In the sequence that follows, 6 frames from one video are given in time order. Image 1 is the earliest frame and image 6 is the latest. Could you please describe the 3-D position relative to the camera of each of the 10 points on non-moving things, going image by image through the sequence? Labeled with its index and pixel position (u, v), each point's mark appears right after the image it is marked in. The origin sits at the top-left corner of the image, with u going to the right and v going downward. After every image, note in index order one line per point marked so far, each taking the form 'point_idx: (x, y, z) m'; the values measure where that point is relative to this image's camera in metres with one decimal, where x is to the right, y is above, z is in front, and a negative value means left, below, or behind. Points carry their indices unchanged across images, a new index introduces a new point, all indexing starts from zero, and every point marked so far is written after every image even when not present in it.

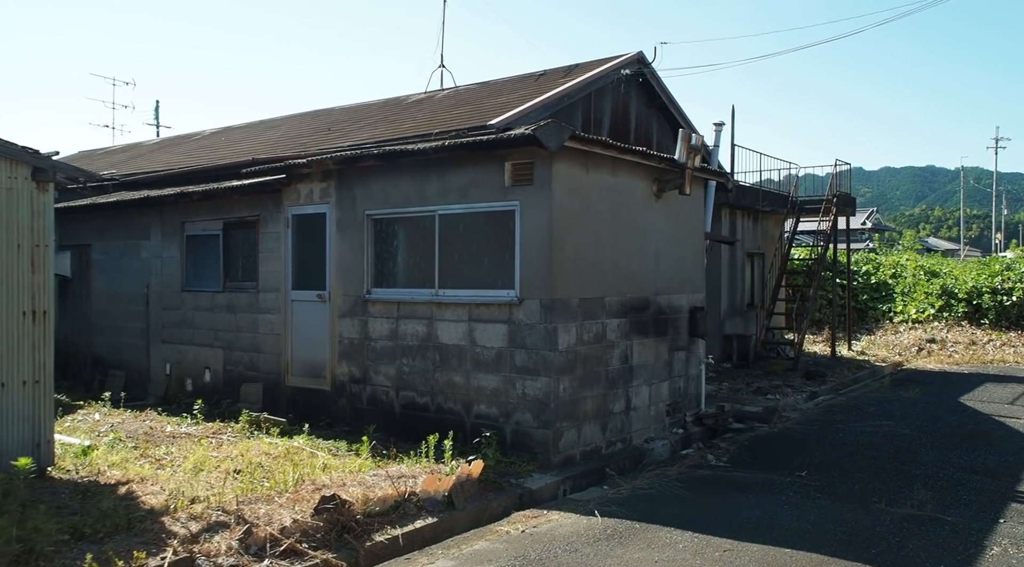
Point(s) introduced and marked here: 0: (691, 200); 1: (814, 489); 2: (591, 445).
0: (+1.9, +0.9, +9.9) m
1: (+2.2, -1.5, +6.9) m
2: (+0.7, -1.4, +8.2) m
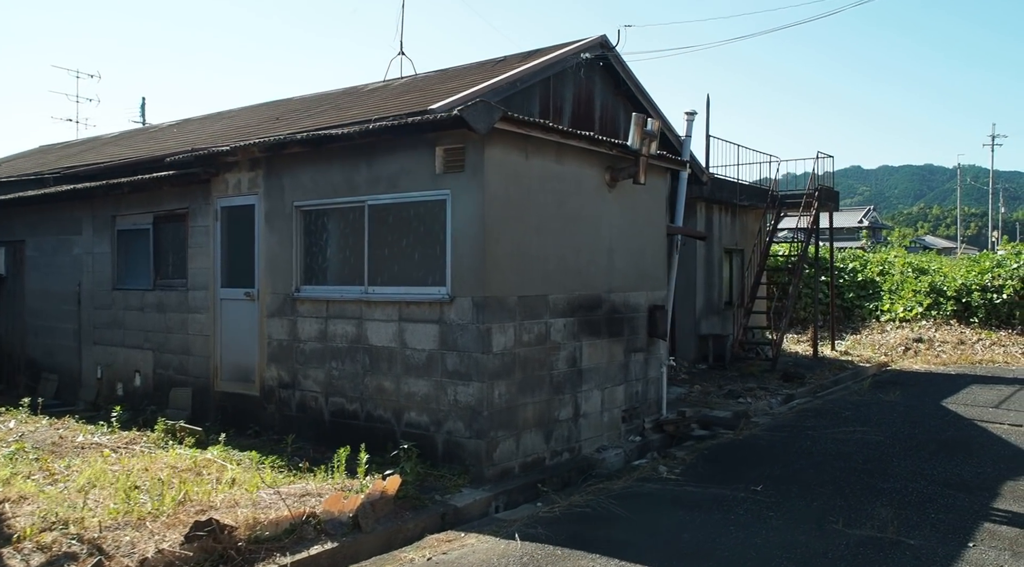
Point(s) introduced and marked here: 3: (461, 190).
0: (+1.4, +0.9, +9.2) m
1: (+1.7, -1.5, +6.3) m
2: (+0.2, -1.4, +7.5) m
3: (-0.4, +0.7, +7.1) m
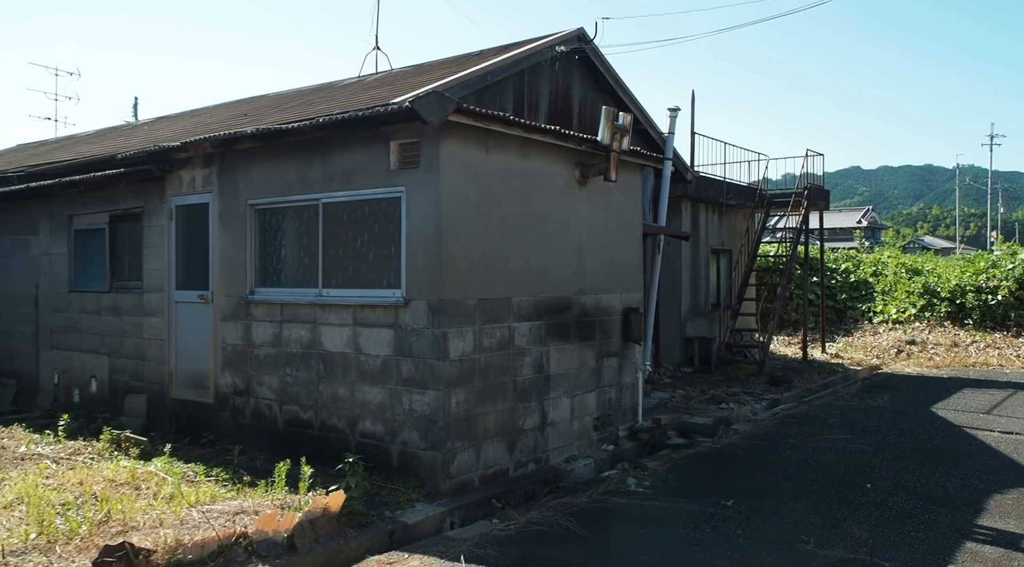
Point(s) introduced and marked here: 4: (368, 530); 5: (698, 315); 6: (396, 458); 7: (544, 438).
0: (+1.1, +0.9, +8.8) m
1: (+1.4, -1.5, +5.9) m
2: (-0.1, -1.4, +7.1) m
3: (-0.7, +0.7, +6.7) m
4: (-0.9, -1.5, +5.8) m
5: (+2.9, -0.5, +14.7) m
6: (-0.8, -1.3, +6.8) m
7: (+0.3, -1.3, +7.7) m
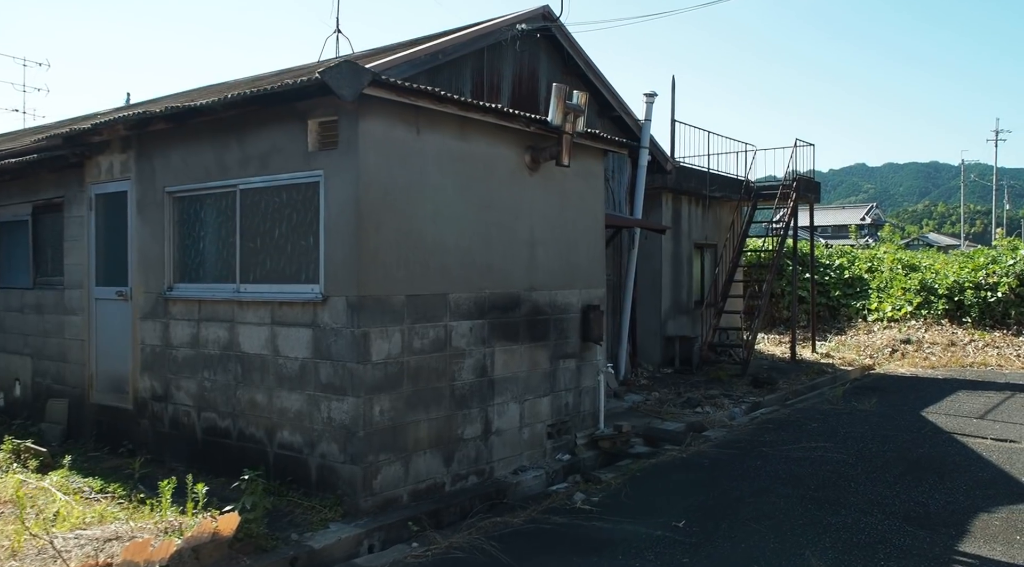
0: (+0.6, +0.9, +8.2) m
1: (+1.0, -1.5, +5.2) m
2: (-0.6, -1.4, +6.4) m
3: (-1.1, +0.7, +6.0) m
4: (-1.3, -1.5, +5.1) m
5: (+2.5, -0.4, +14.0) m
6: (-1.3, -1.2, +6.1) m
7: (-0.2, -1.2, +7.0) m
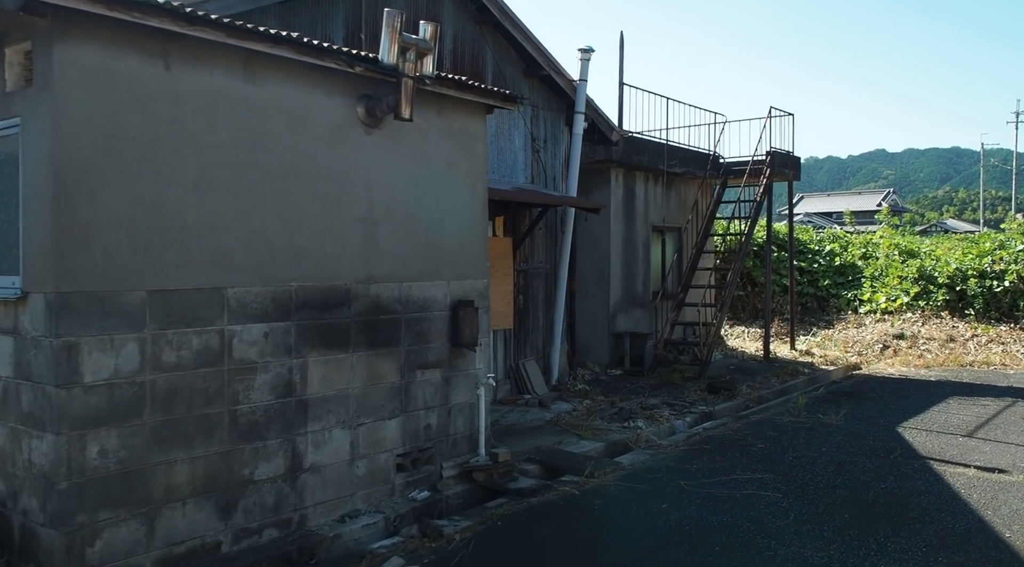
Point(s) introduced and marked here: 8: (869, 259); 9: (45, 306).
0: (-0.4, +1.0, +6.4) m
1: (-0.1, -1.4, +3.5) m
2: (-1.6, -1.3, +4.7) m
3: (-2.2, +0.8, +4.3) m
4: (-2.4, -1.5, +3.4) m
5: (+1.6, -0.3, +12.3) m
6: (-2.4, -1.2, +4.5) m
7: (-1.2, -1.2, +5.3) m
8: (+6.8, +0.5, +17.8) m
9: (-2.1, -0.1, +4.2) m
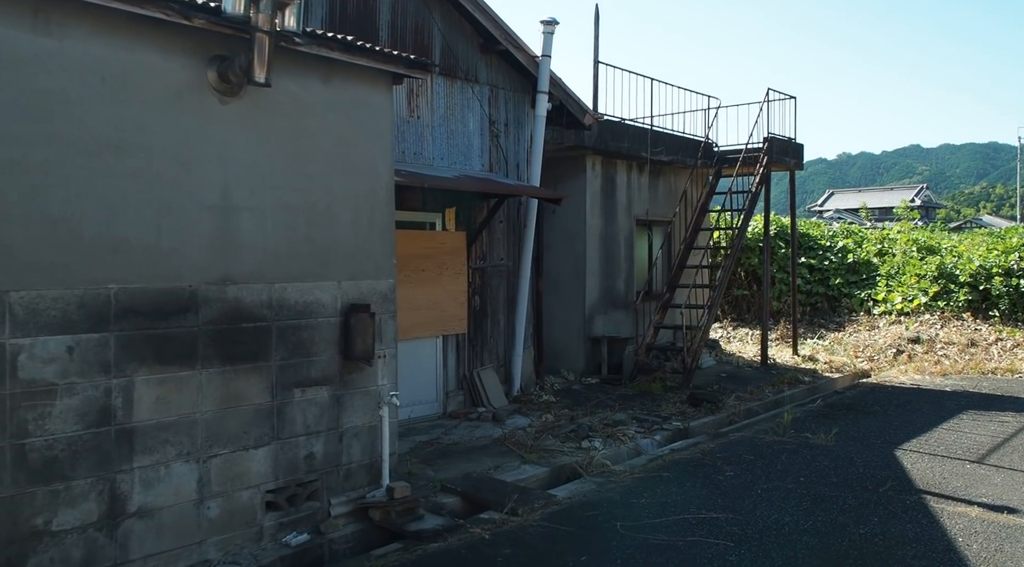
0: (-1.0, +1.0, +5.4) m
1: (-0.8, -1.5, +2.5) m
2: (-2.3, -1.3, +3.7) m
3: (-2.8, +0.8, +3.3) m
4: (-3.1, -1.5, +2.5) m
5: (+1.2, -0.3, +11.2) m
6: (-3.0, -1.2, +3.5) m
7: (-1.8, -1.2, +4.3) m
8: (+6.6, +0.5, +16.6) m
9: (-2.7, -0.1, +3.3) m
